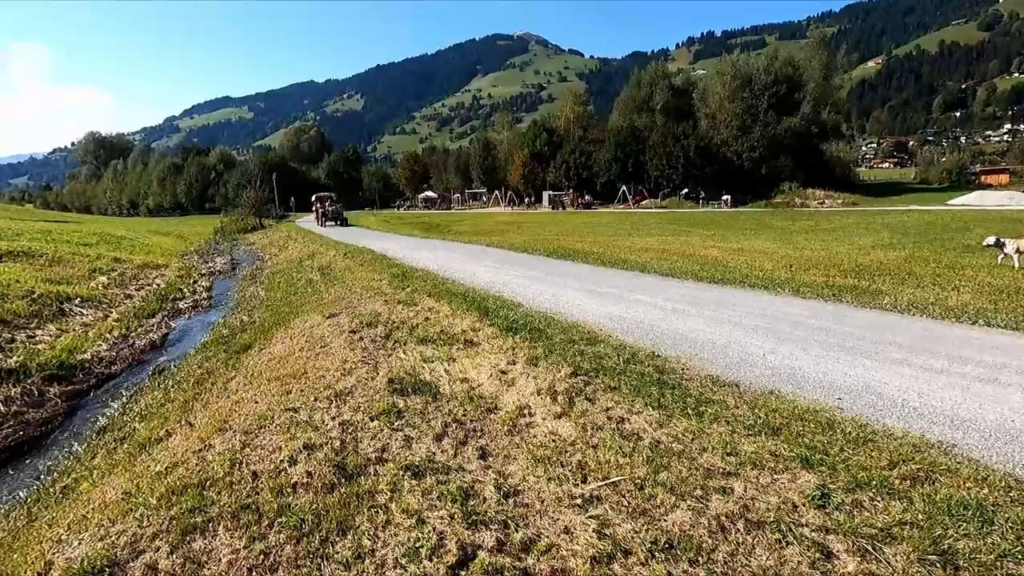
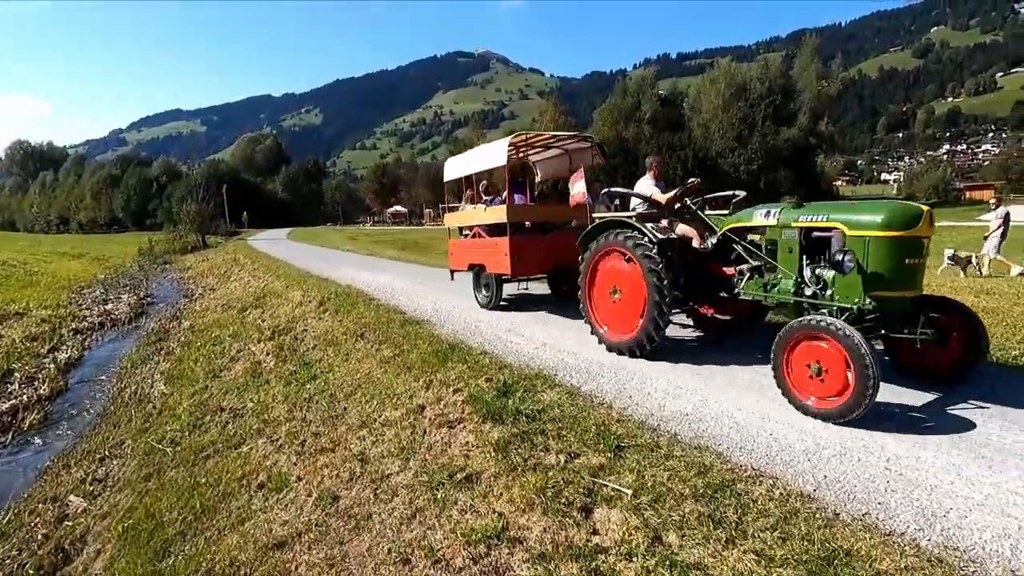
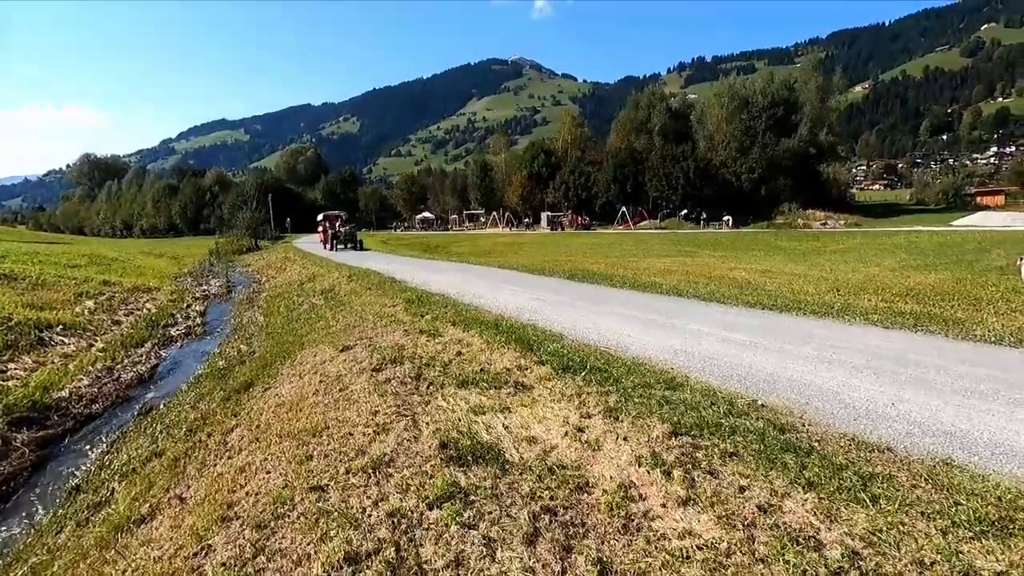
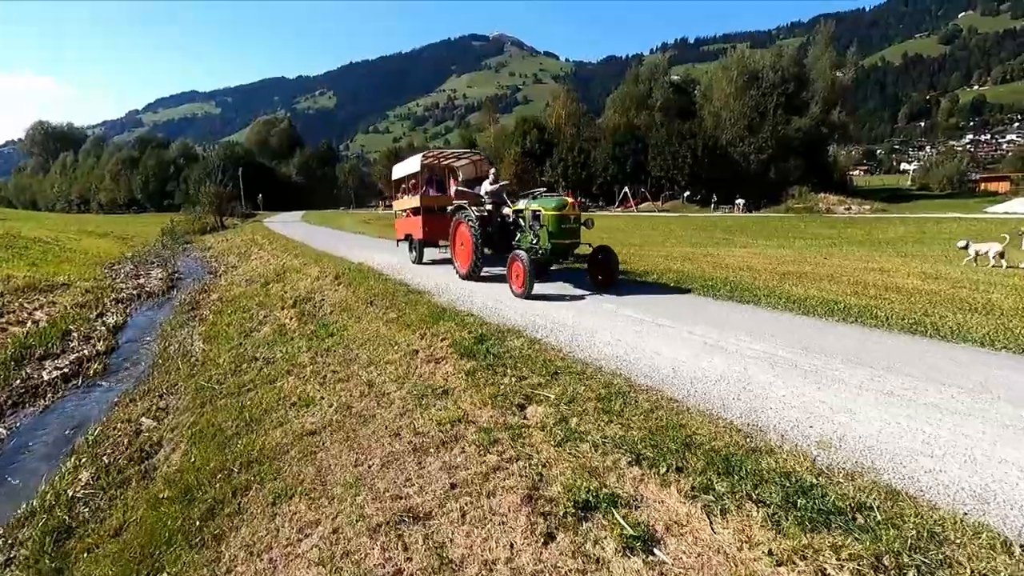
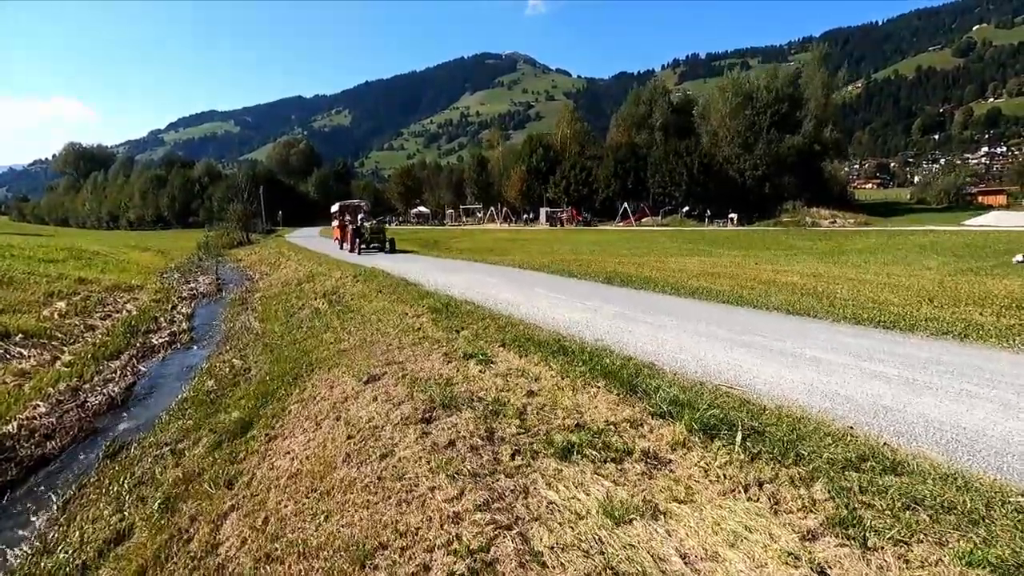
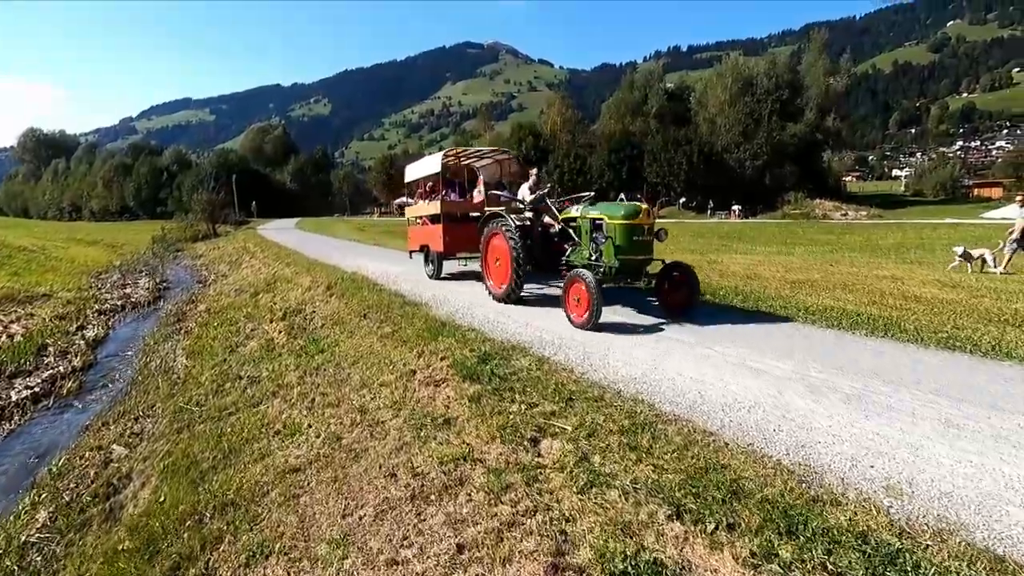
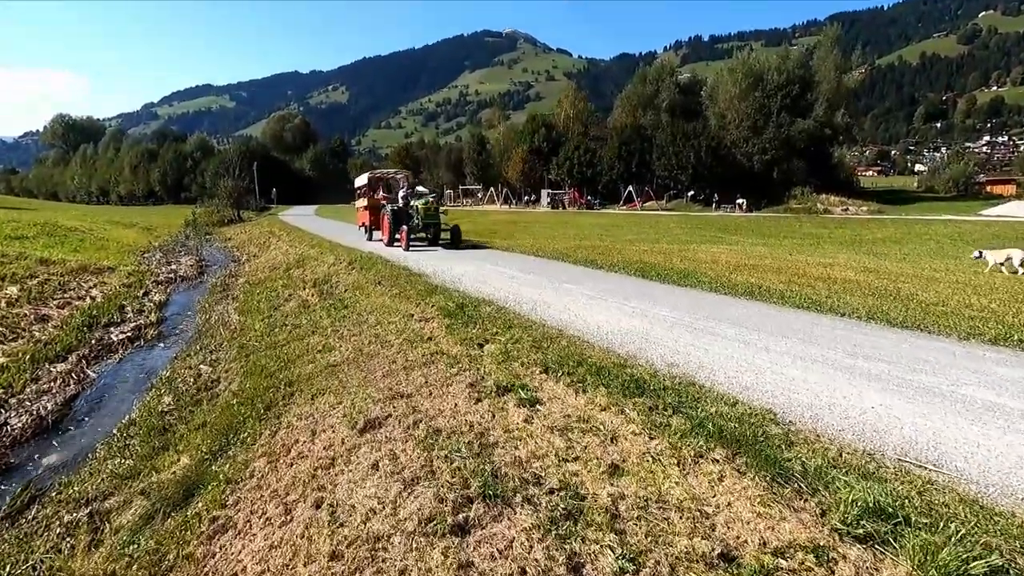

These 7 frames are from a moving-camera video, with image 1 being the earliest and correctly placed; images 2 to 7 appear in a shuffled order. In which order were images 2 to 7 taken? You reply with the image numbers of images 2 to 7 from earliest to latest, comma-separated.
3, 5, 7, 4, 6, 2
